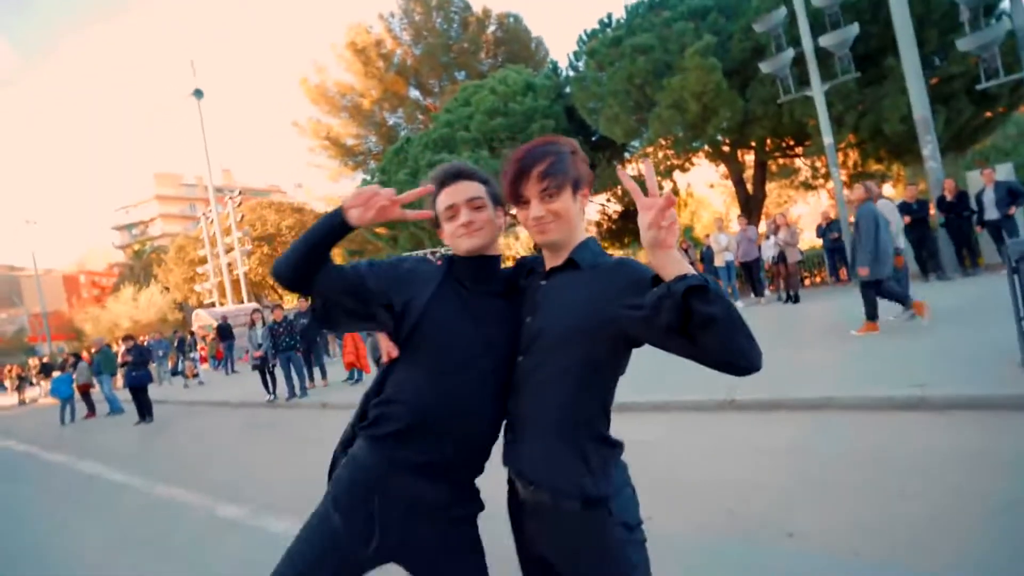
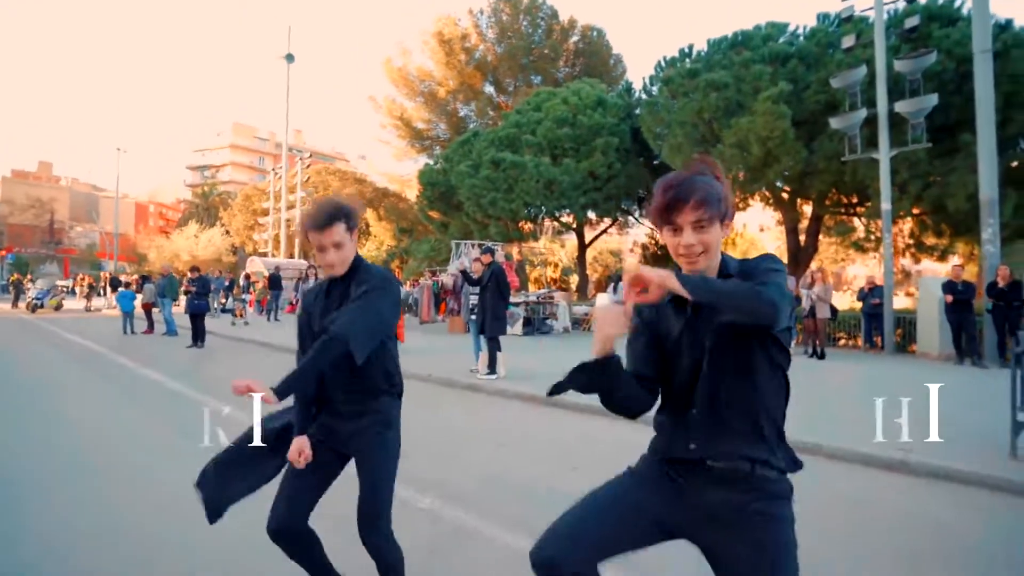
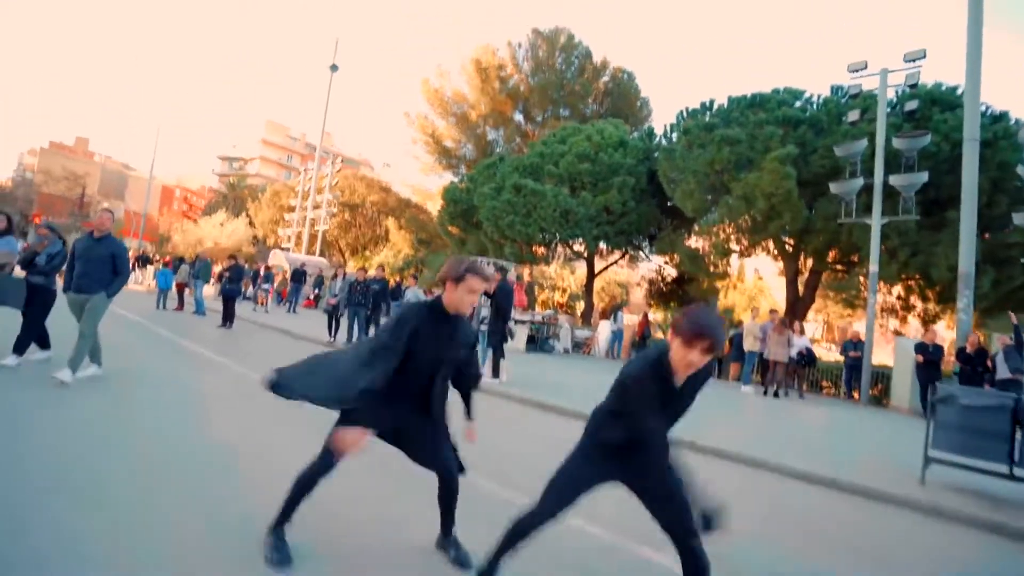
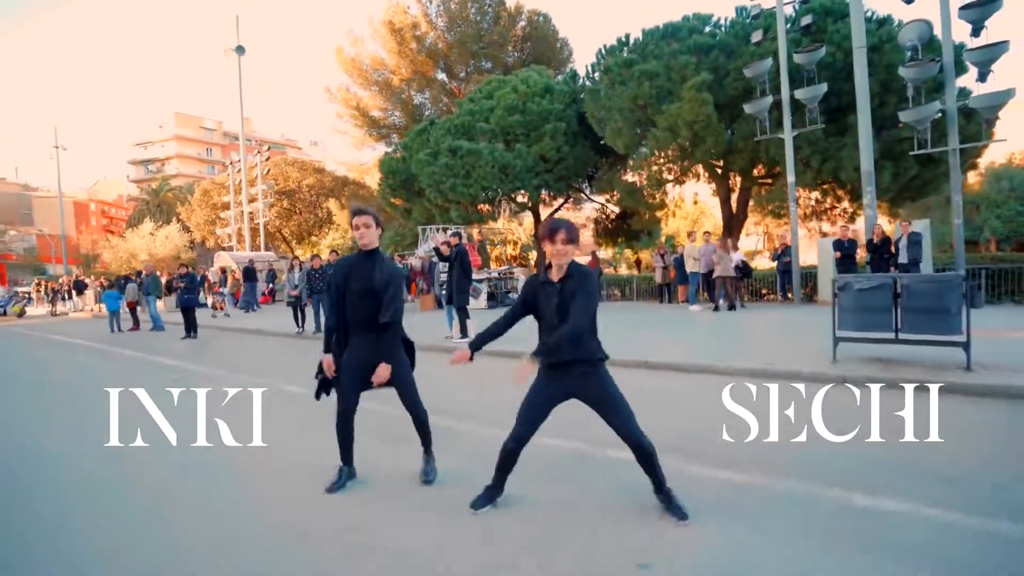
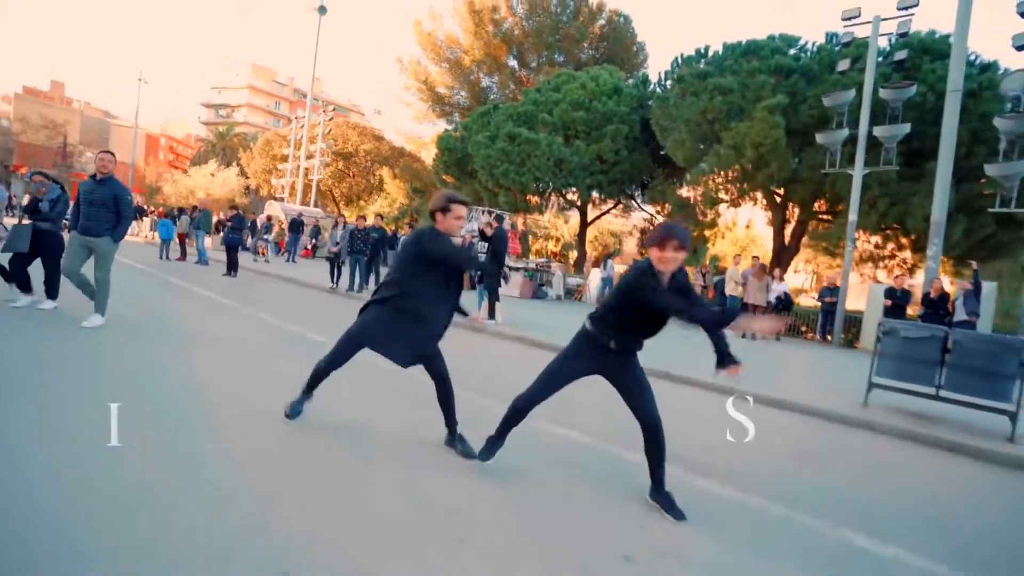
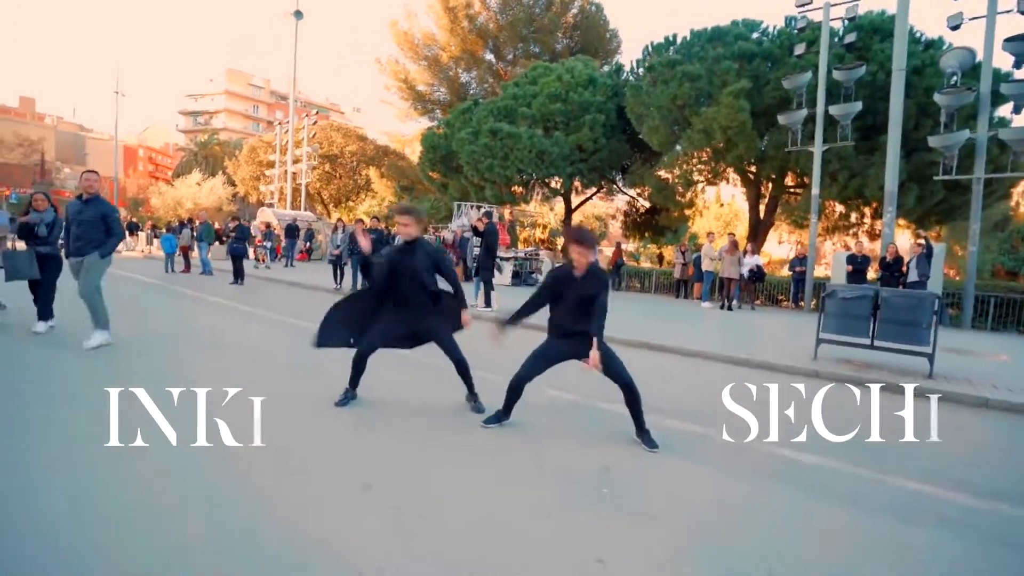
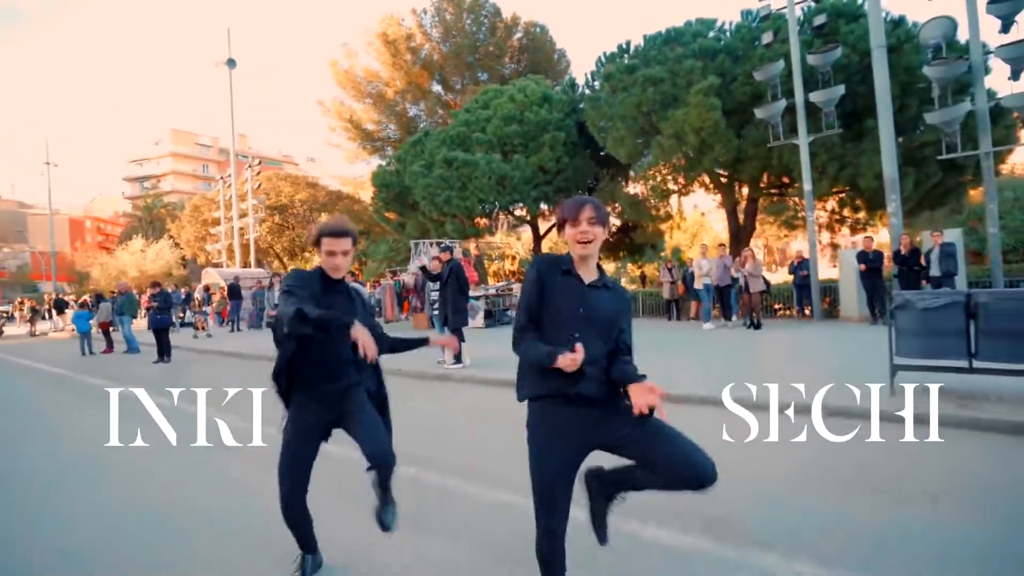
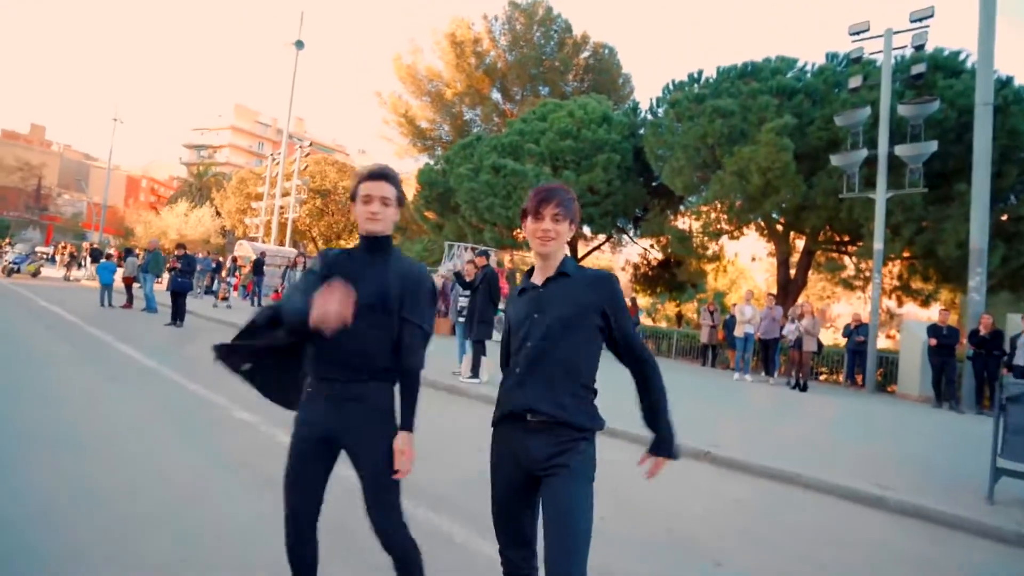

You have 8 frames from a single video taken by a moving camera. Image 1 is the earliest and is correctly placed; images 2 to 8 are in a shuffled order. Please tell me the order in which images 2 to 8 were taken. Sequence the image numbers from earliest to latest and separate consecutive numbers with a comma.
8, 2, 7, 4, 6, 5, 3
